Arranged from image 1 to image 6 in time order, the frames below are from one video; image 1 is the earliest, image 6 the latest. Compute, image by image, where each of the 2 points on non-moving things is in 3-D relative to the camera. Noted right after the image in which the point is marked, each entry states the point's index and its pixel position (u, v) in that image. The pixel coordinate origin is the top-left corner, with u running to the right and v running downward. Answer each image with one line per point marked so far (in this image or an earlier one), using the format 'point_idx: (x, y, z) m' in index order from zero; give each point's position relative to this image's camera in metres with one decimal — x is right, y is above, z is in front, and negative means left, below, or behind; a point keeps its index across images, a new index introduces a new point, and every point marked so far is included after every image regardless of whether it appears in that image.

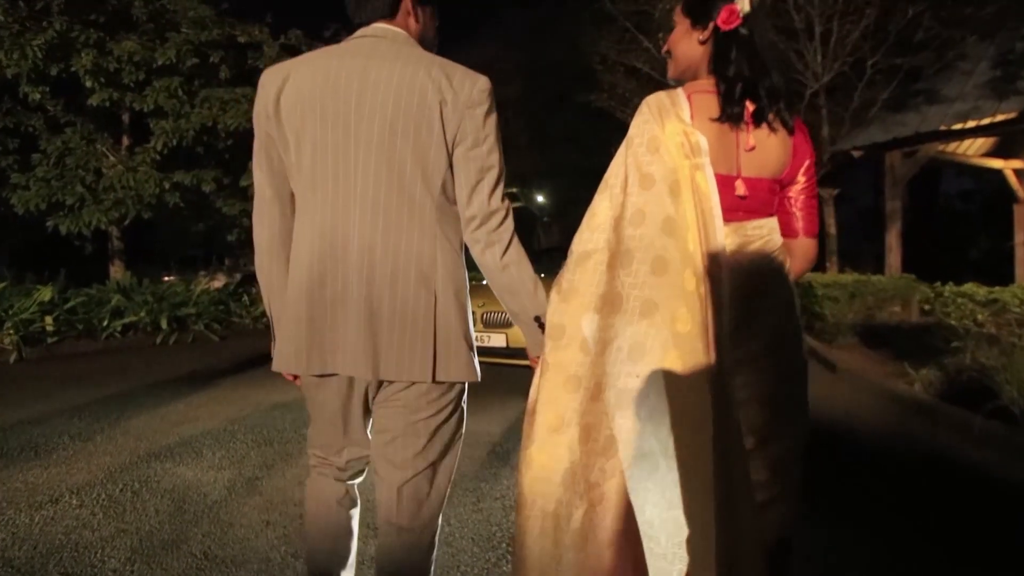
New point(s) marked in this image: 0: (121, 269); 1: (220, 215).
0: (-6.0, +0.3, +14.2) m
1: (-4.0, +1.0, +12.8) m
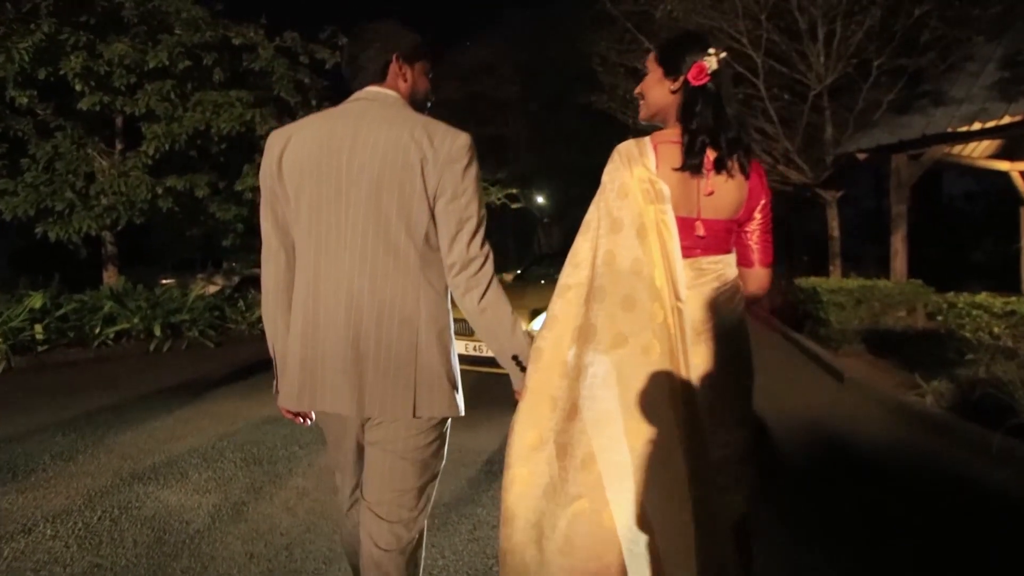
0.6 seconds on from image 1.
0: (-6.0, +0.2, +14.0) m
1: (-4.1, +0.9, +12.6) m
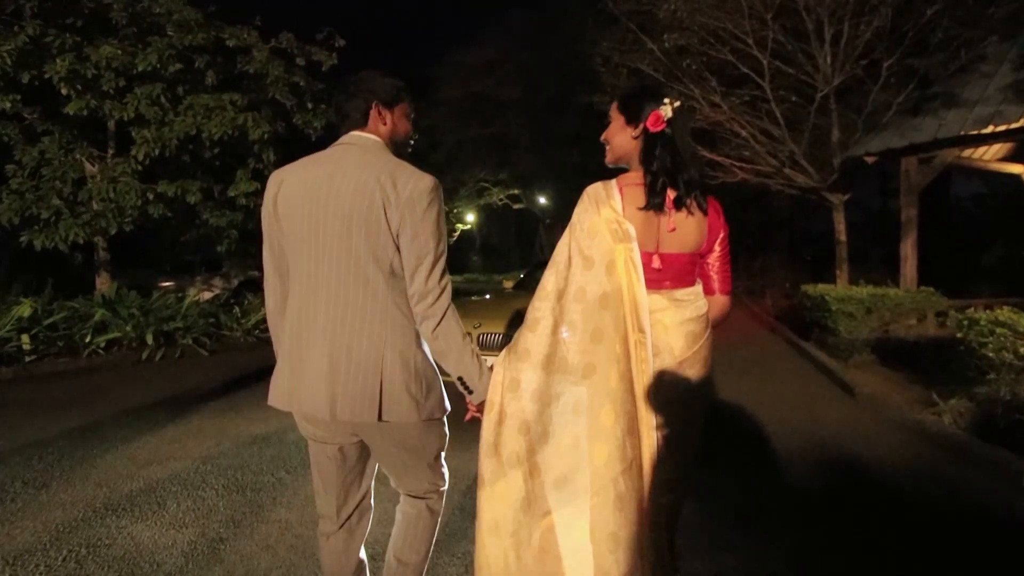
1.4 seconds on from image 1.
0: (-6.0, +0.1, +13.7) m
1: (-4.1, +0.8, +12.3) m
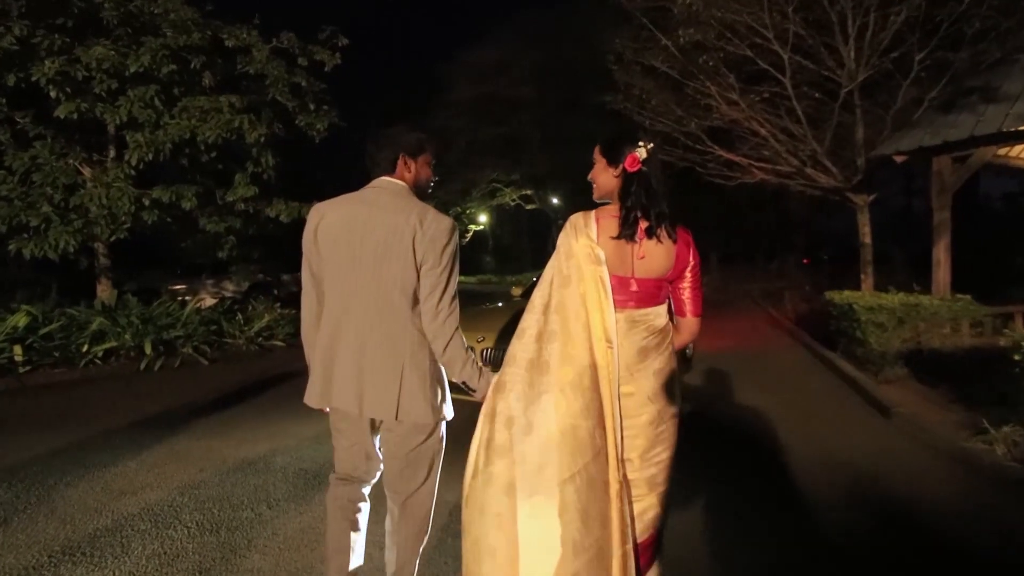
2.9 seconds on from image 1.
0: (-5.8, 0.0, +13.4) m
1: (-4.0, +0.7, +11.9) m
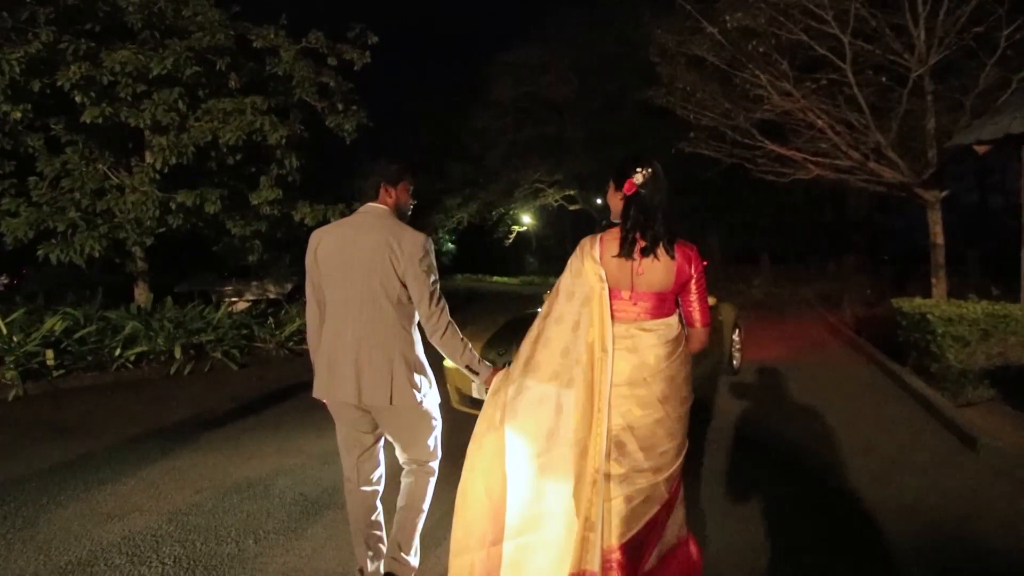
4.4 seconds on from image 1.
0: (-5.3, 0.0, +13.1) m
1: (-3.5, +0.7, +11.5) m
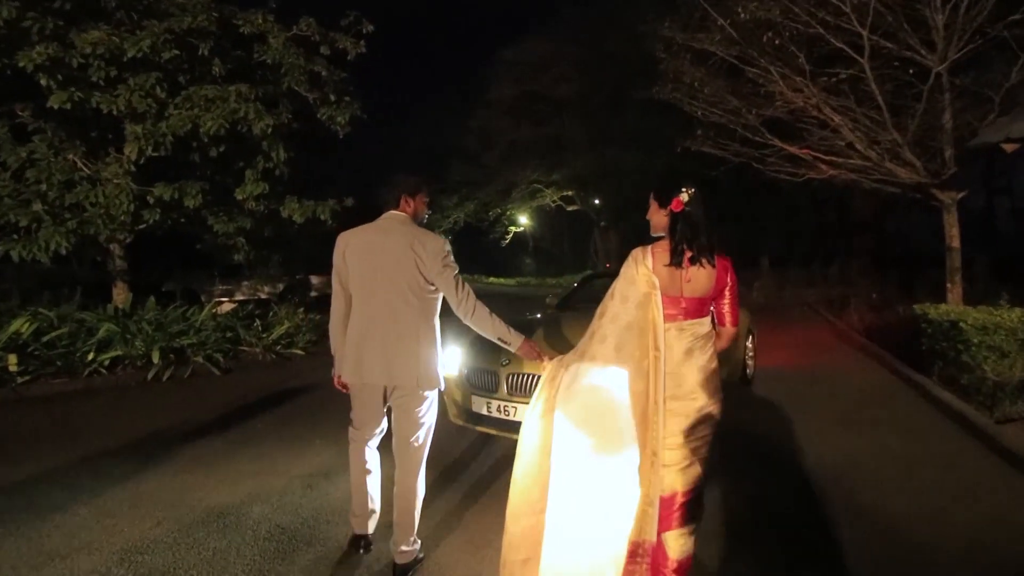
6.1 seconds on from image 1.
0: (-5.3, -0.1, +12.4) m
1: (-3.5, +0.7, +10.9) m
